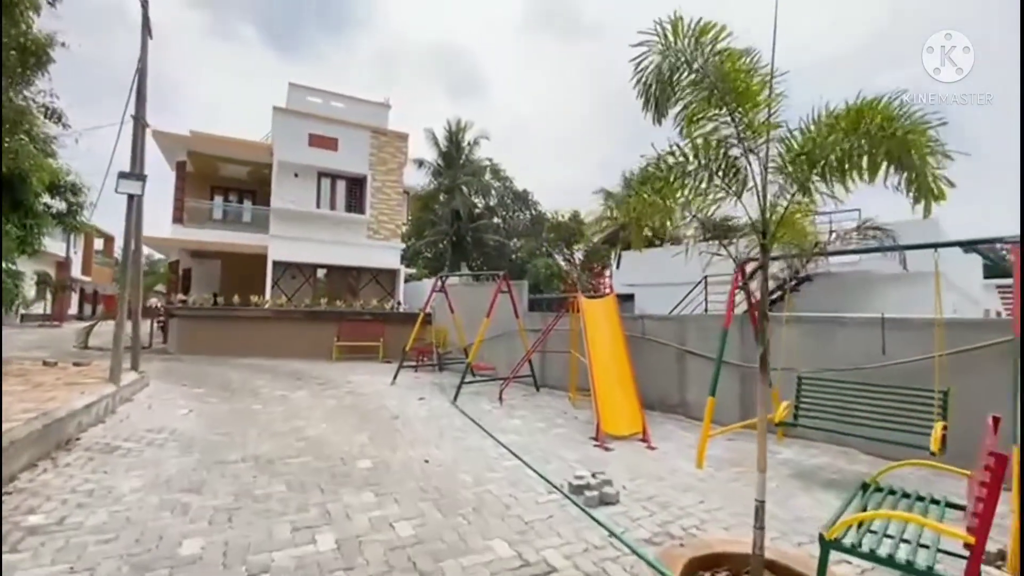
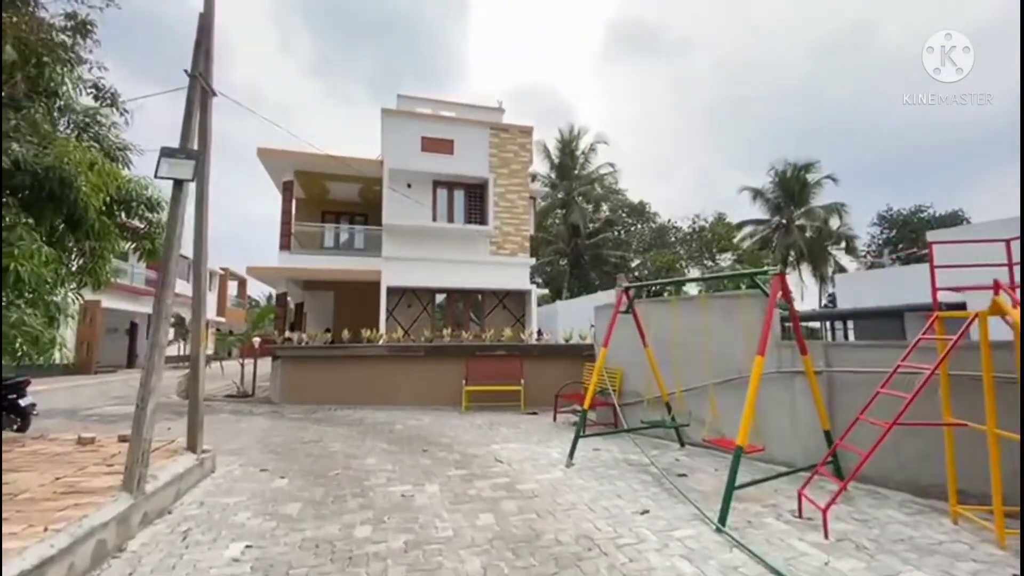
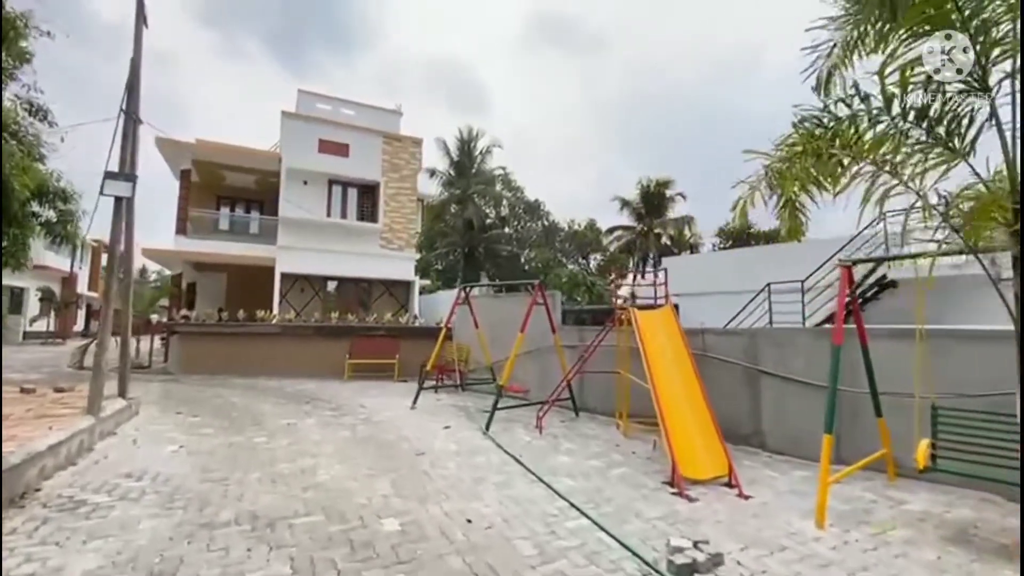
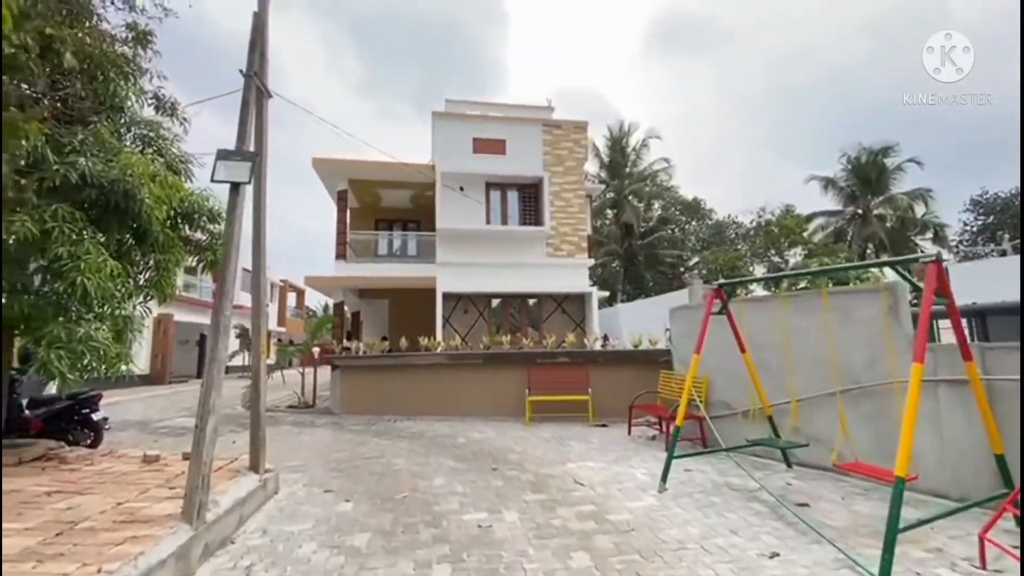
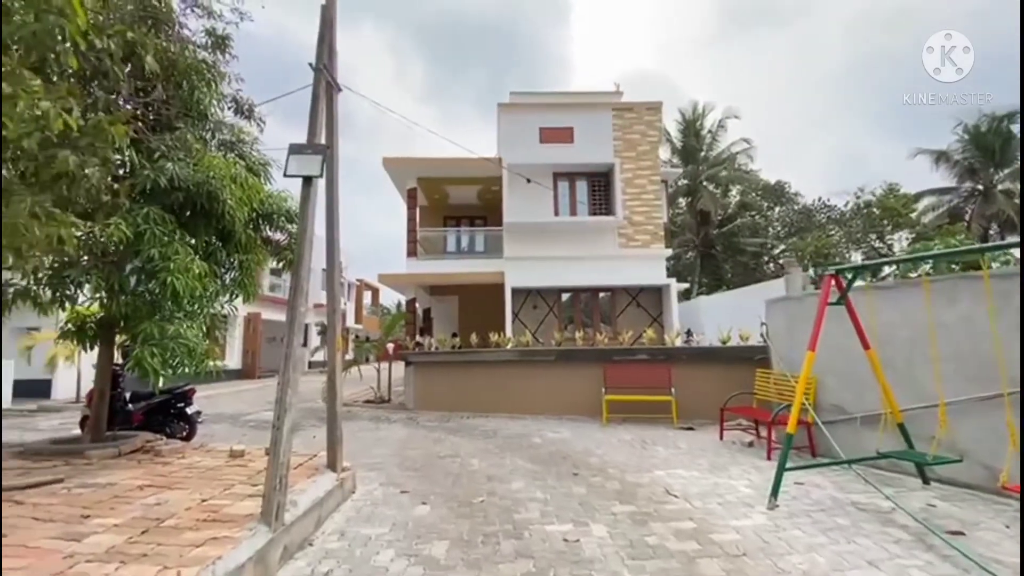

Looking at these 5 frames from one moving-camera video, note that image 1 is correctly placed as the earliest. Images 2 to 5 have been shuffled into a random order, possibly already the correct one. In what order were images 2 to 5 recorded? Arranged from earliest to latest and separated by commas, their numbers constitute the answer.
3, 2, 4, 5
